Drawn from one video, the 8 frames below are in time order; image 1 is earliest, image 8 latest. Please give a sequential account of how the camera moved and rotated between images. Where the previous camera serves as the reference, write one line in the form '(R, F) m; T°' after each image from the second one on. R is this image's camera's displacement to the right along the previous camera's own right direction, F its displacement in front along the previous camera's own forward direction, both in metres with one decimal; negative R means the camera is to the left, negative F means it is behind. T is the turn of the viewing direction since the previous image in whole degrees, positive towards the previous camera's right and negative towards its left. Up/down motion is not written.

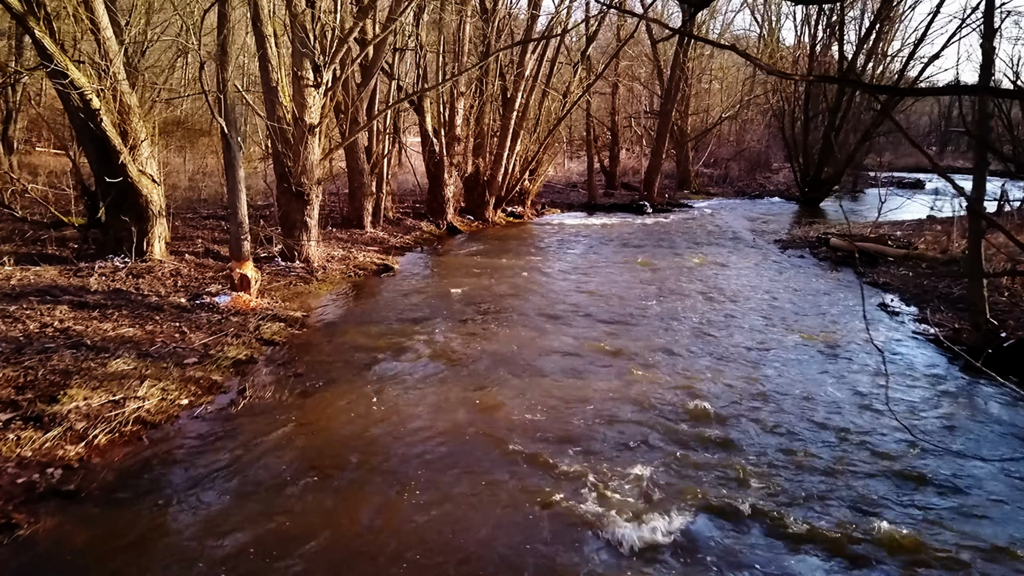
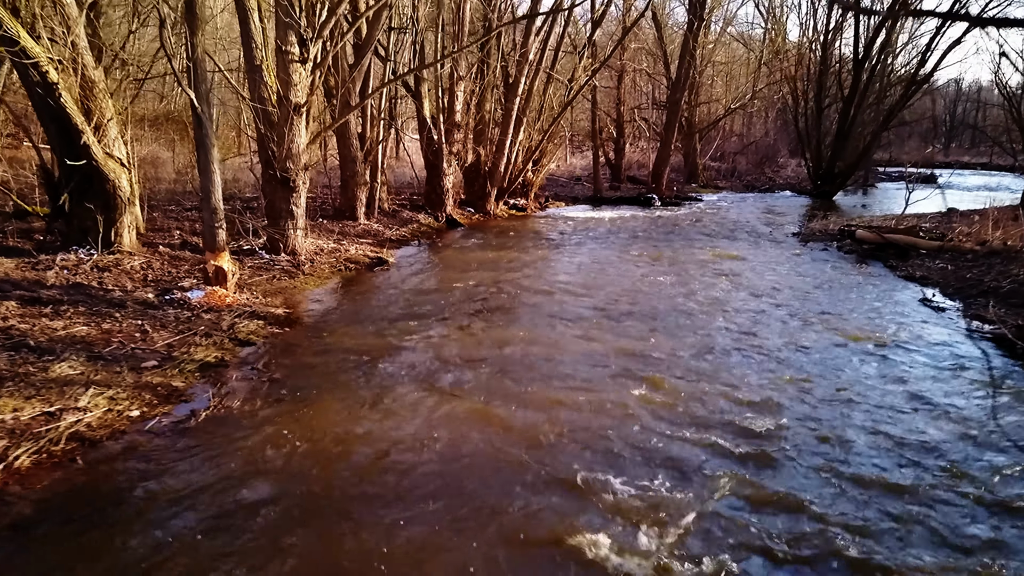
(-0.1, +1.0) m; 0°
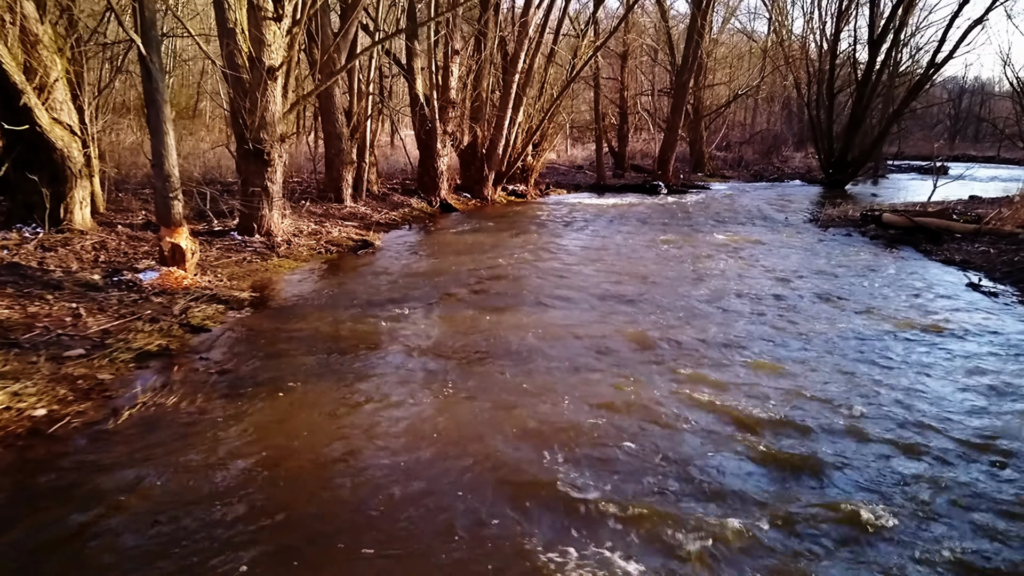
(0.0, +1.0) m; 0°
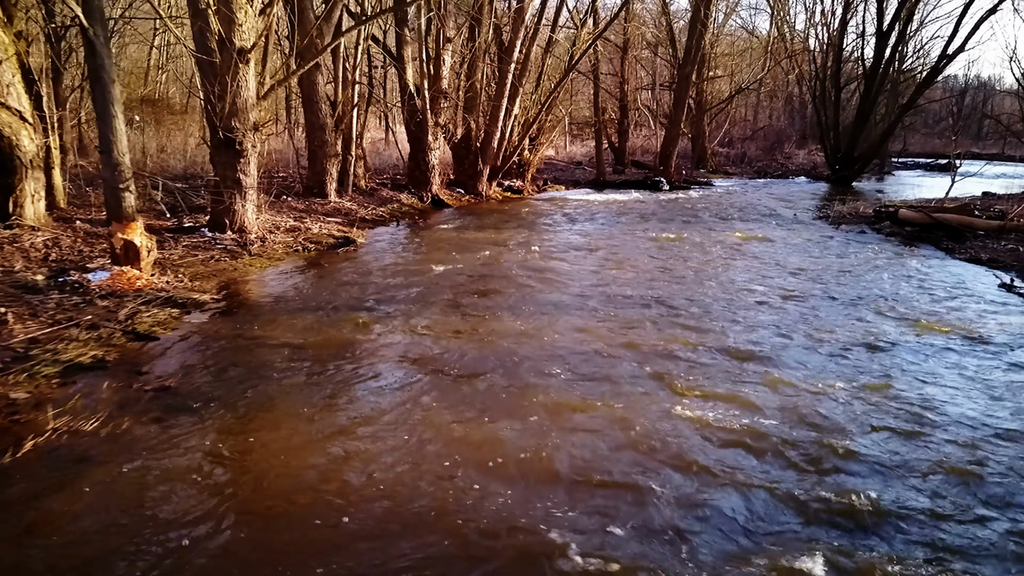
(+0.1, +0.7) m; 0°
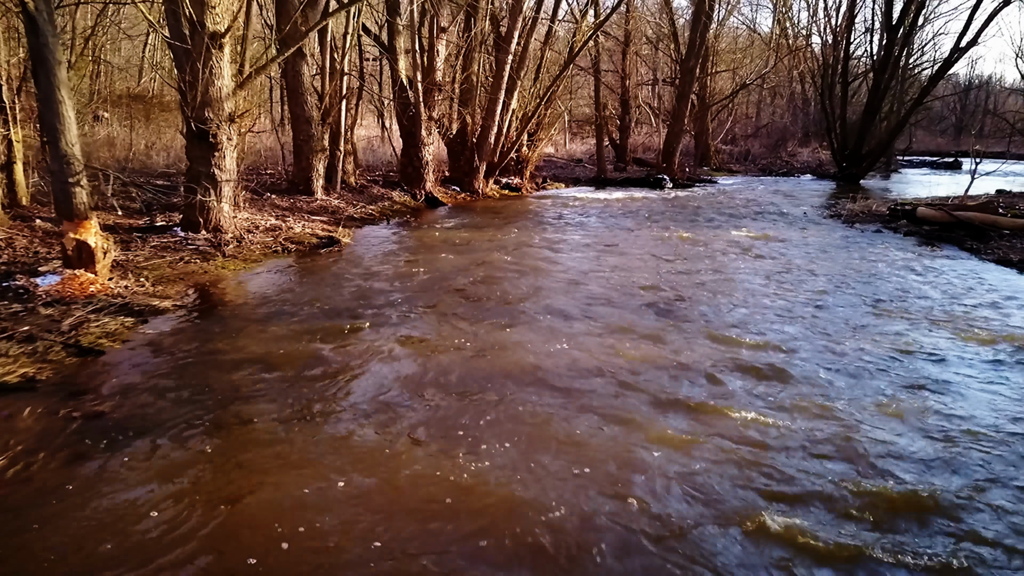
(0.0, +0.6) m; 0°
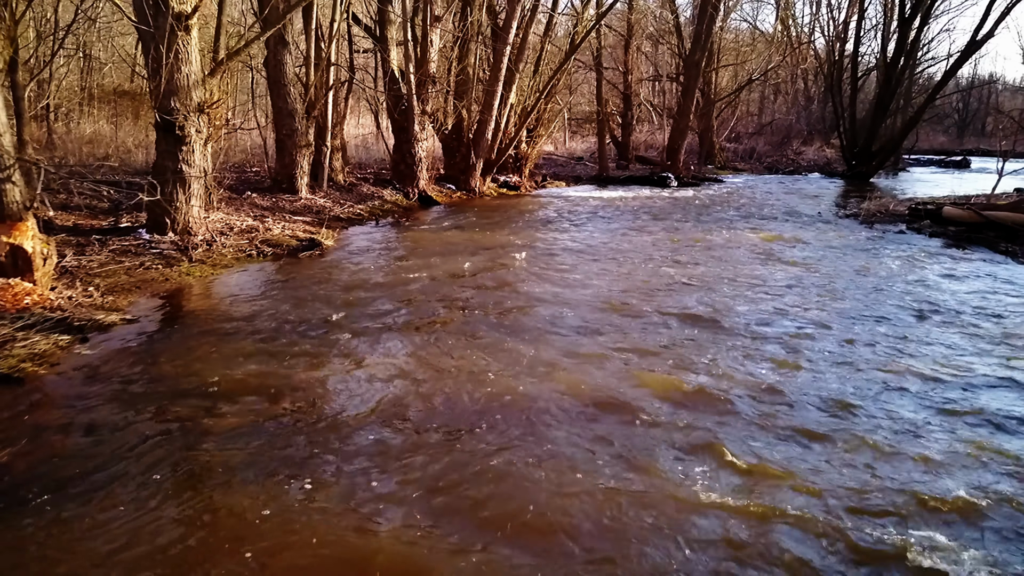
(0.0, +0.7) m; 0°
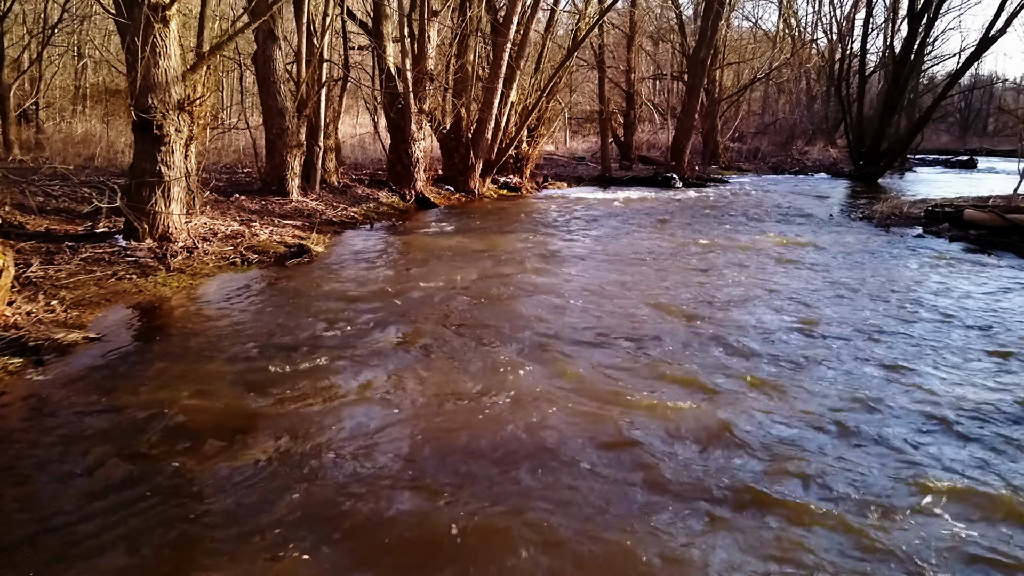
(0.0, +0.5) m; 0°
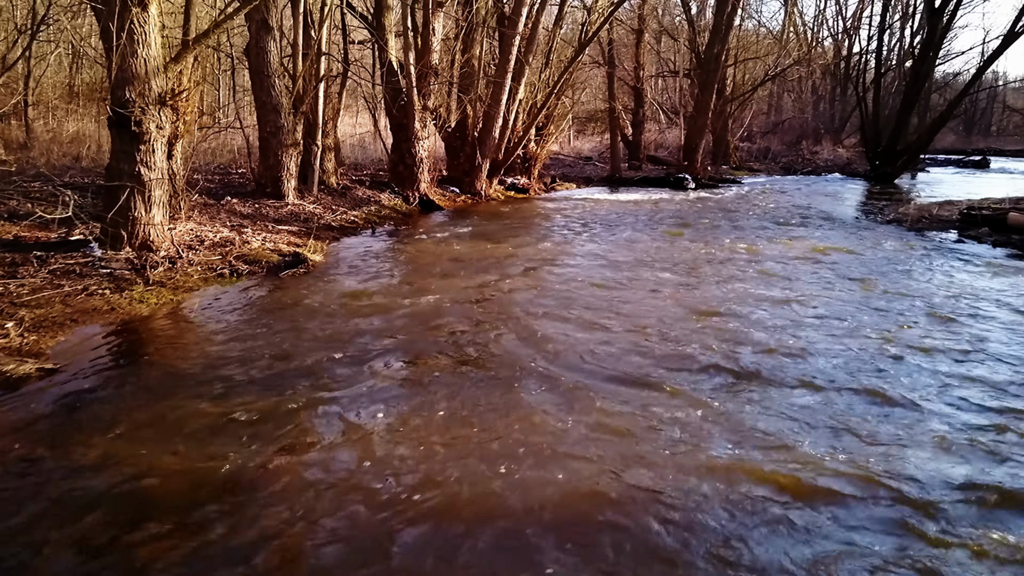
(-0.2, +0.7) m; 0°
